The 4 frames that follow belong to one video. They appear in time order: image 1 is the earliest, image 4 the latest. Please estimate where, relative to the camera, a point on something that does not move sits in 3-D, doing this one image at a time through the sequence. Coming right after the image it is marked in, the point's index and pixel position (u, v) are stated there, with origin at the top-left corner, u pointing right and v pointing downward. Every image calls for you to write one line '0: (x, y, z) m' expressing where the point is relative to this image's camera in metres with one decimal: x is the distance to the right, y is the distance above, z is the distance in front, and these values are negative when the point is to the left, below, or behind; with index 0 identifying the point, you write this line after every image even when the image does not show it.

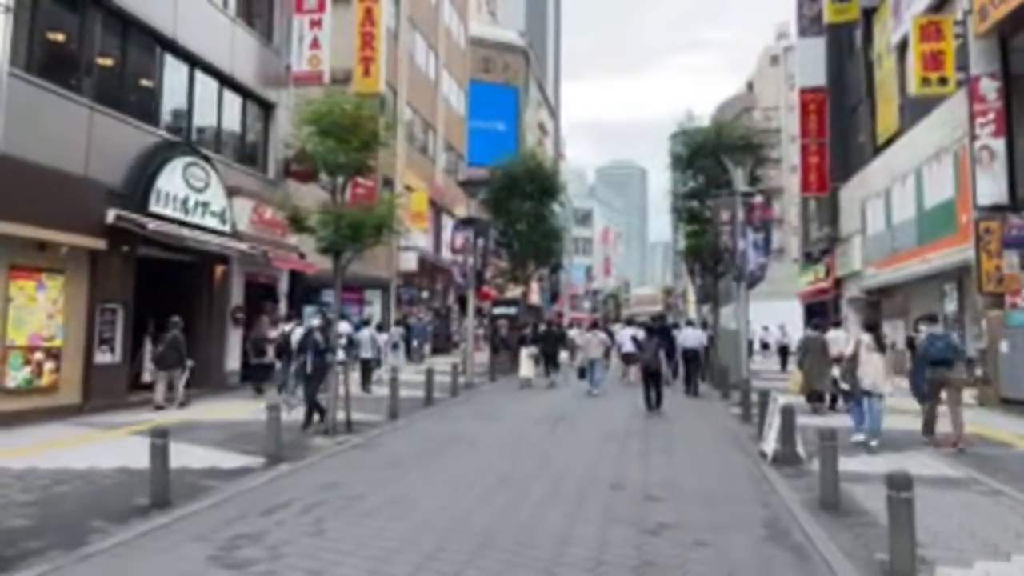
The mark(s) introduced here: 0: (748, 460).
0: (+4.5, -3.3, +13.6) m
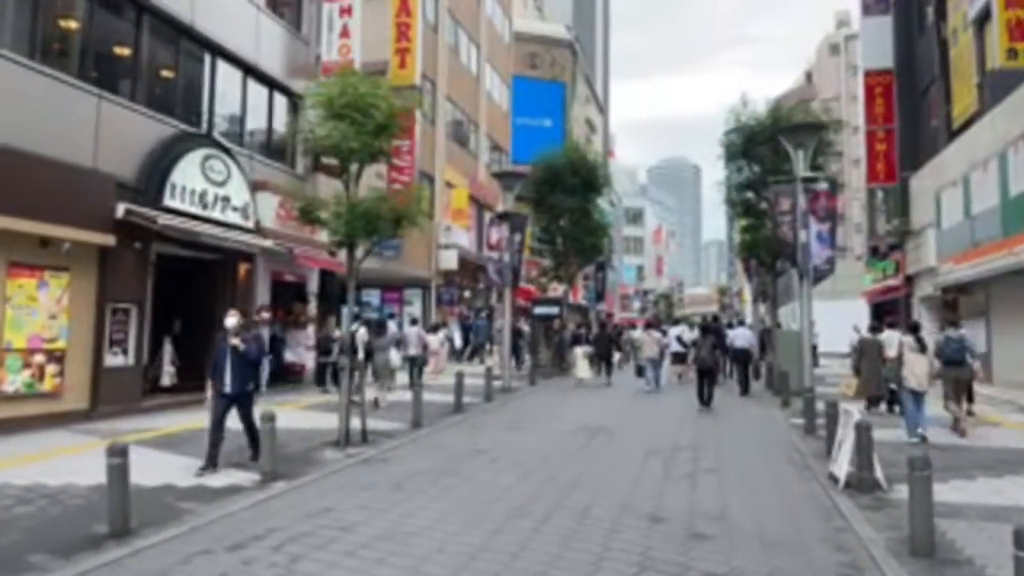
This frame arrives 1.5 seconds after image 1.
0: (+4.9, -3.2, +11.7) m
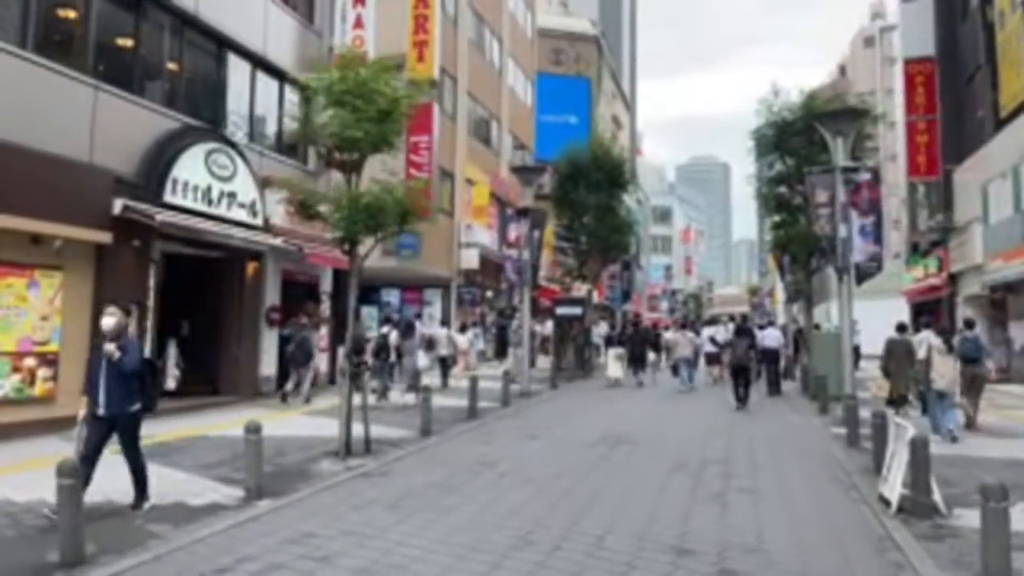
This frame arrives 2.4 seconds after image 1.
0: (+5.0, -3.1, +10.4) m
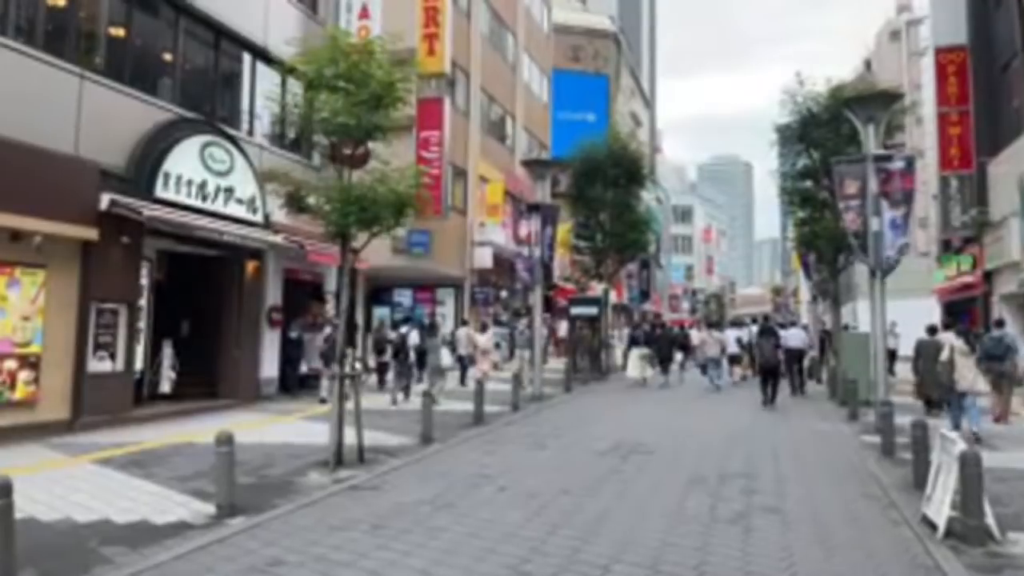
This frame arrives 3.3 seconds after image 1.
0: (+5.0, -3.1, +9.2) m
